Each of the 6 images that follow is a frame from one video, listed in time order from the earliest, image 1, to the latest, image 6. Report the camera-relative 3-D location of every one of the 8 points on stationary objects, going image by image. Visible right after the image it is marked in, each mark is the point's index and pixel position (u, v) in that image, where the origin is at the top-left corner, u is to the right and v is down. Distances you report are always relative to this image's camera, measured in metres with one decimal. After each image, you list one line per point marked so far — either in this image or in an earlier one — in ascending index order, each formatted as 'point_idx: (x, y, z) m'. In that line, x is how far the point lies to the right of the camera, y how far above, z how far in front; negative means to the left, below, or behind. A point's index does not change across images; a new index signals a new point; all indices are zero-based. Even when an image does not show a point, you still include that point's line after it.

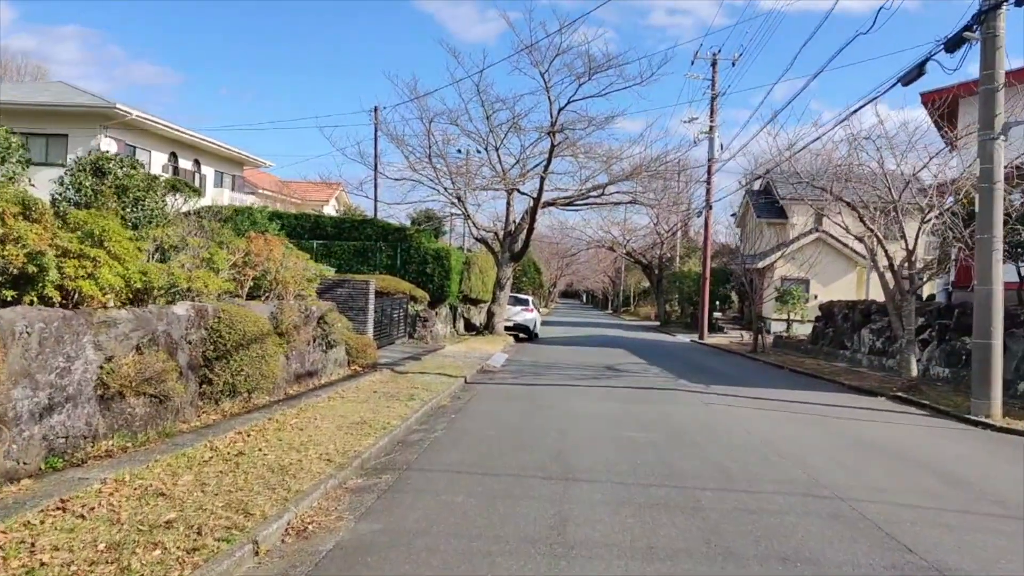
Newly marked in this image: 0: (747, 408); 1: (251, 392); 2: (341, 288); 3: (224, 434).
0: (+3.5, -1.8, +12.5) m
1: (-3.1, -1.2, +10.0) m
2: (-3.7, 0.0, +18.7) m
3: (-2.8, -1.4, +8.4) m
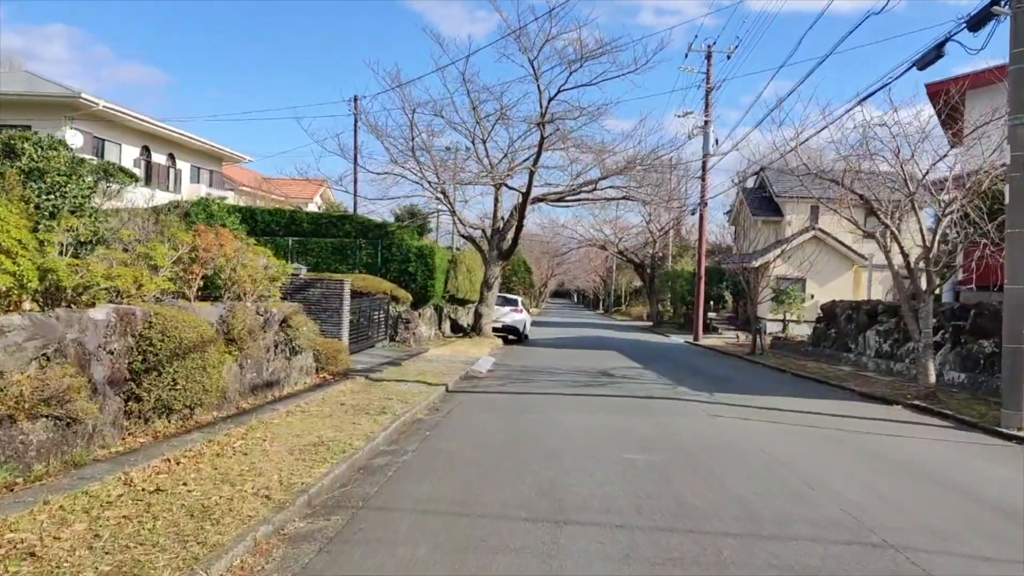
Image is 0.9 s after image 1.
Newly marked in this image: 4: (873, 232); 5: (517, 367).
0: (+3.2, -1.8, +11.2) m
1: (-3.3, -1.2, +8.7) m
2: (-4.0, 0.0, +17.3) m
3: (-3.0, -1.4, +7.1) m
4: (+6.7, +1.0, +15.9) m
5: (+0.1, -1.8, +19.2) m
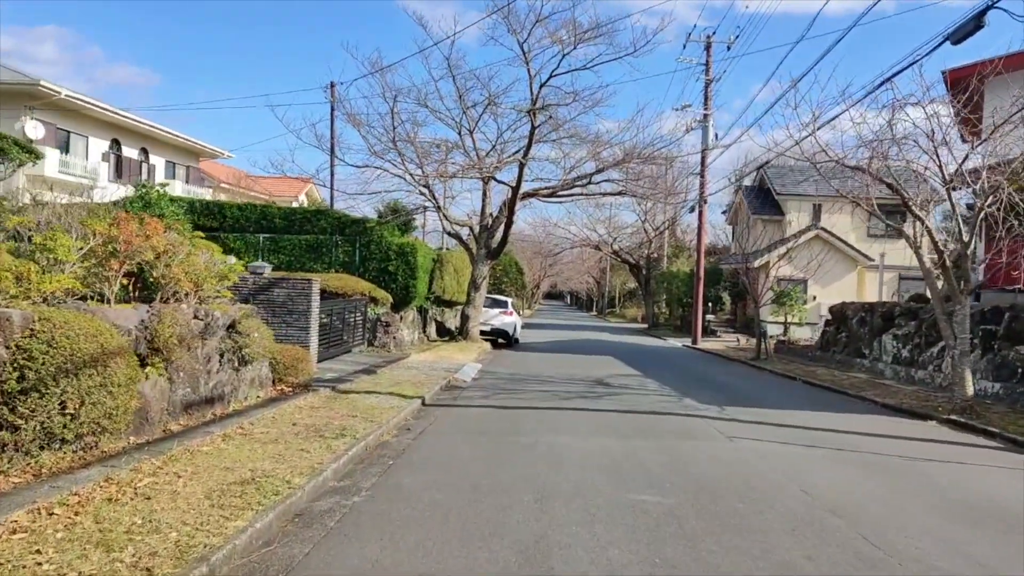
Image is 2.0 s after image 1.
0: (+3.0, -1.8, +9.6) m
1: (-3.4, -1.2, +7.0) m
2: (-4.3, 0.0, +15.6) m
3: (-3.2, -1.4, +5.4) m
4: (+6.5, +1.0, +14.3) m
5: (-0.2, -1.8, +17.5) m
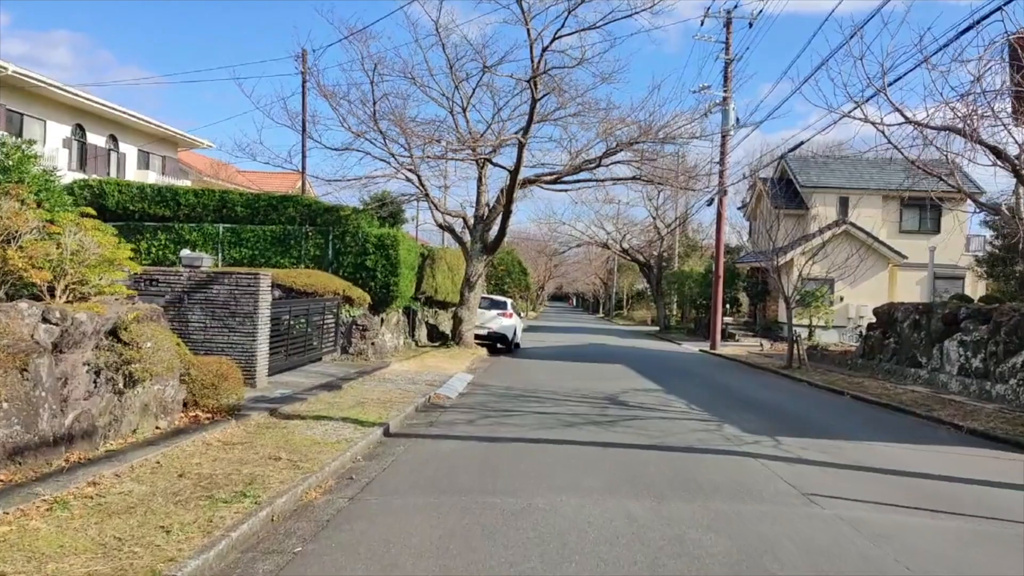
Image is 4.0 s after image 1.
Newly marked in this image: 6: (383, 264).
0: (+2.9, -1.7, +6.6) m
1: (-3.6, -1.1, +4.1) m
2: (-4.4, 0.0, +12.7) m
3: (-3.3, -1.3, +2.5) m
4: (+6.4, +1.1, +11.3) m
5: (-0.3, -1.7, +14.6) m
6: (-2.8, +0.5, +19.0) m
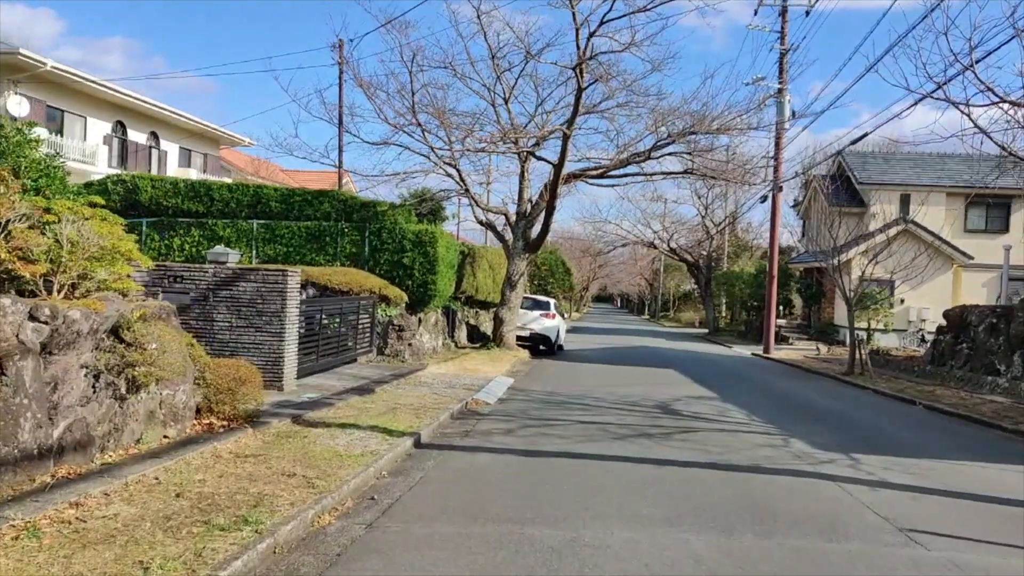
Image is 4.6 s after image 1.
0: (+3.2, -1.7, +5.6) m
1: (-3.4, -1.1, +3.3) m
2: (-3.7, +0.1, +12.0) m
3: (-3.3, -1.3, +1.7) m
4: (+6.9, +1.1, +10.0) m
5: (+0.4, -1.7, +13.7) m
6: (-1.9, +0.5, +18.2) m
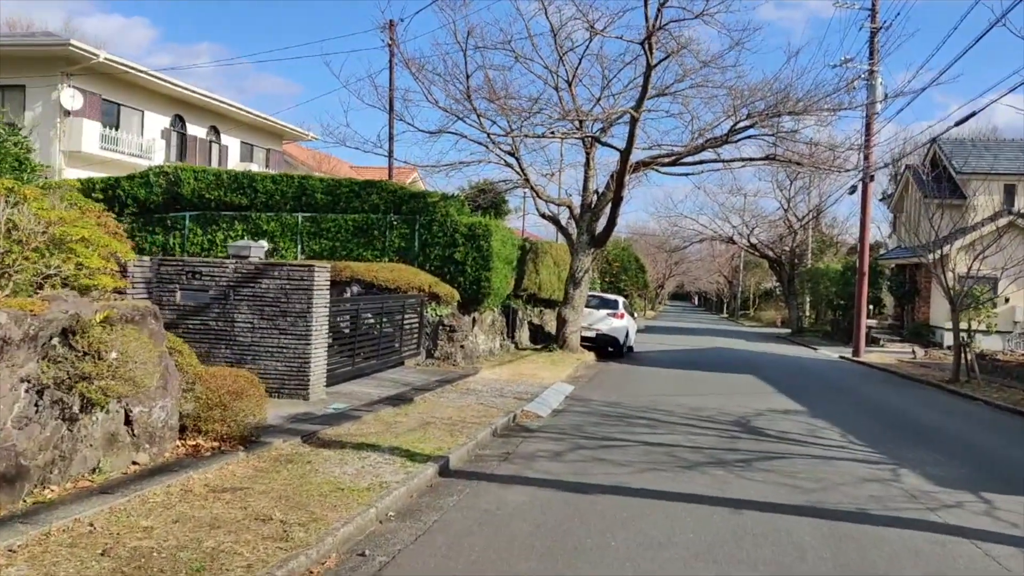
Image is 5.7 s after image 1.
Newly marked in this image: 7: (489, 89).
0: (+3.3, -1.7, +3.8) m
1: (-3.5, -1.1, +2.1) m
2: (-3.1, +0.1, +10.8) m
3: (-3.5, -1.3, +0.5) m
4: (+7.4, +1.1, +7.9) m
5: (+1.2, -1.7, +12.1) m
6: (-0.7, +0.6, +16.8) m
7: (-0.5, +4.4, +18.8) m
